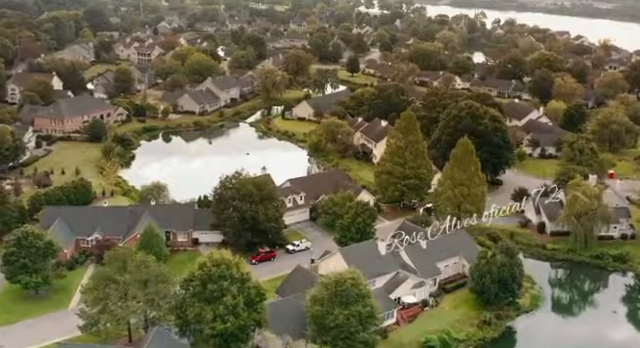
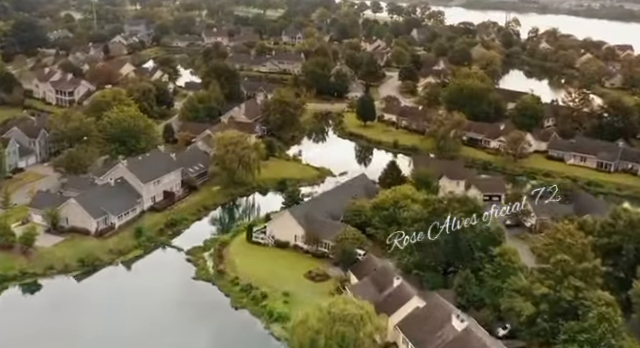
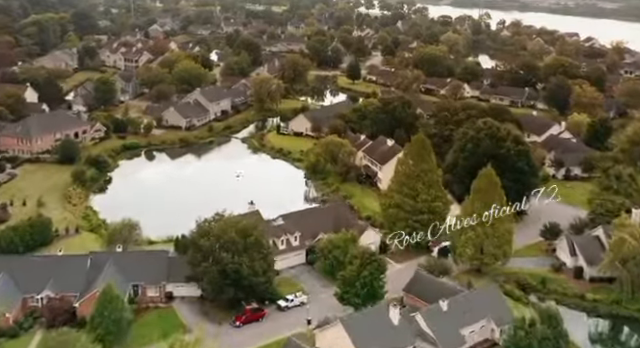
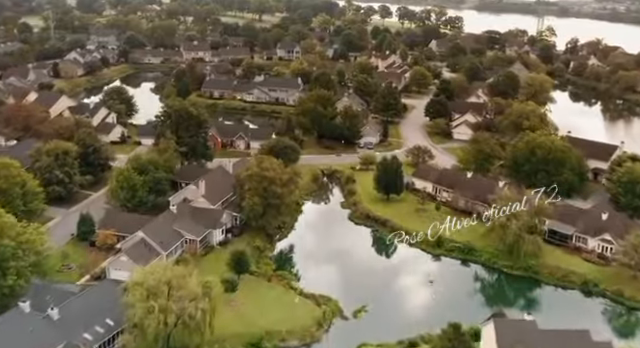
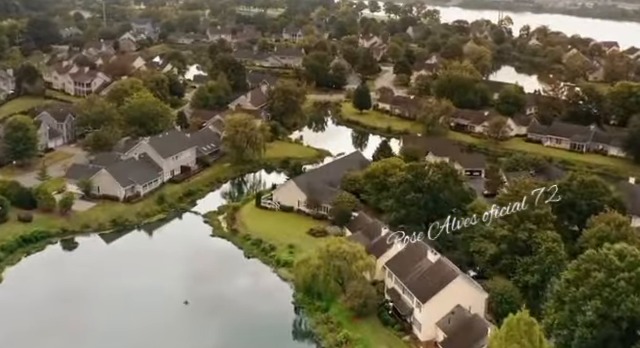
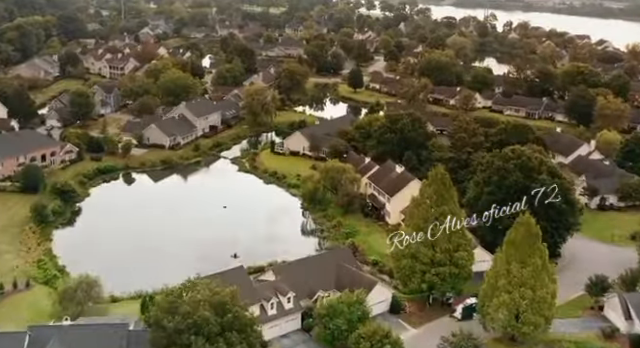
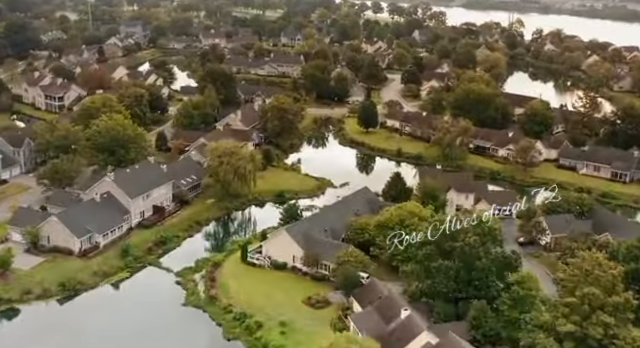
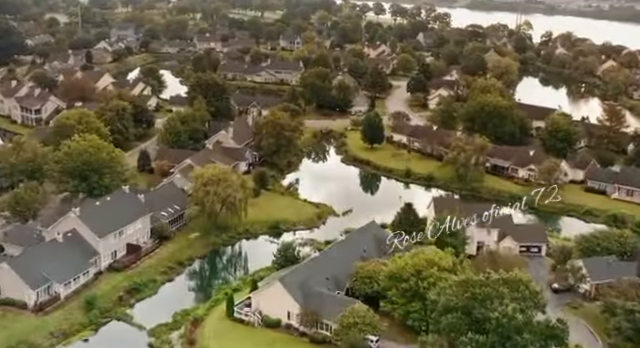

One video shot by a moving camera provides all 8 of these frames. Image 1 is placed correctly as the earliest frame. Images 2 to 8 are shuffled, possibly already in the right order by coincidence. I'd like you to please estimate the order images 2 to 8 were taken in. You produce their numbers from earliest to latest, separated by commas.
3, 6, 5, 2, 7, 8, 4
